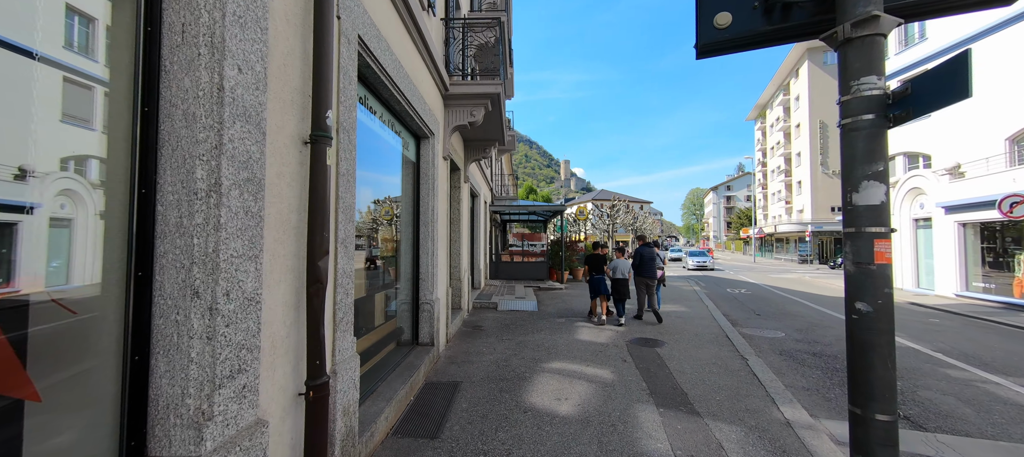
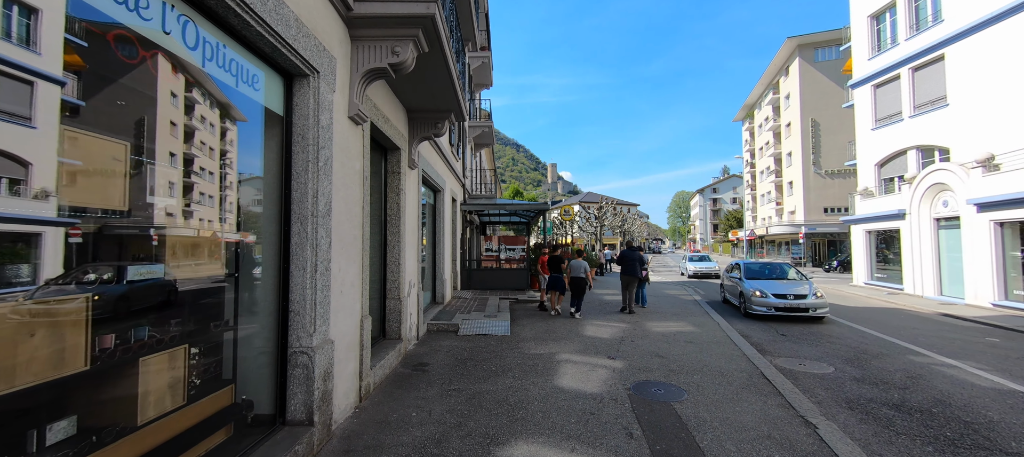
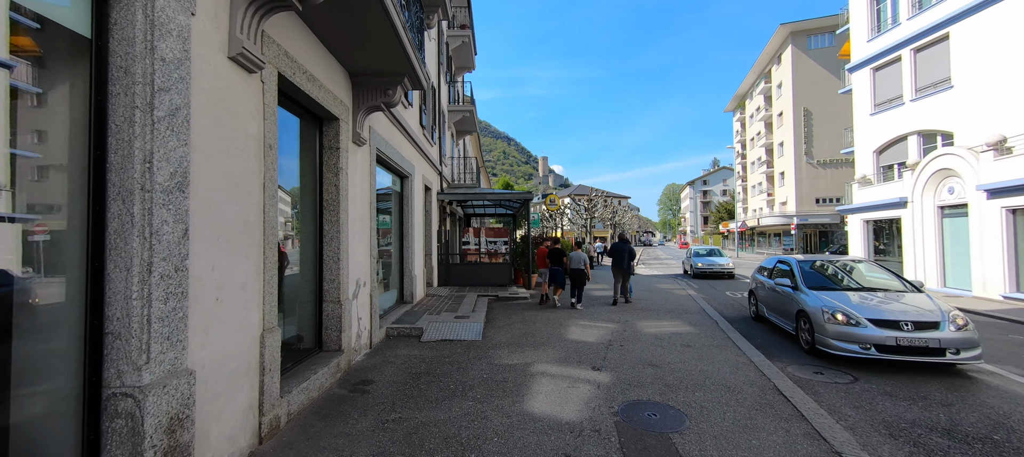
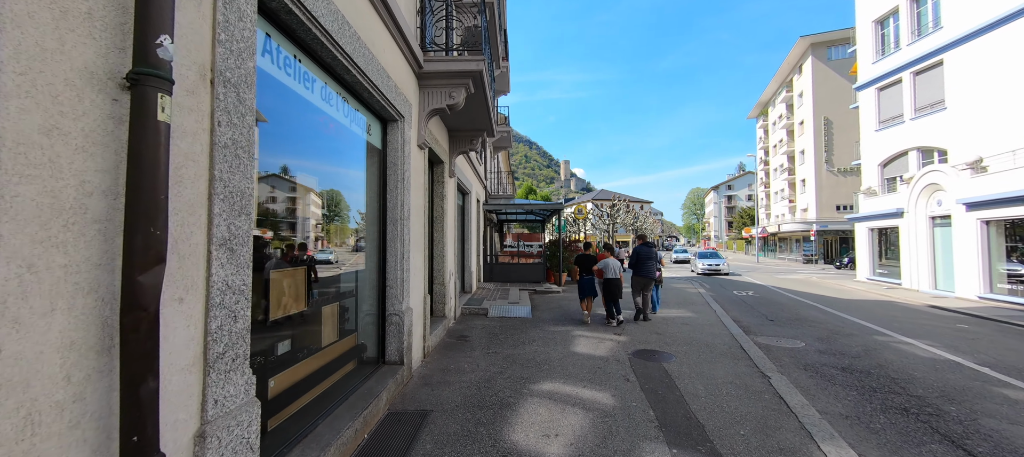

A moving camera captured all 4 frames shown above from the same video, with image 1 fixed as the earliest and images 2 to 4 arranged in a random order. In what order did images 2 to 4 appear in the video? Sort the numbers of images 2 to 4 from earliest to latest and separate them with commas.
4, 2, 3
